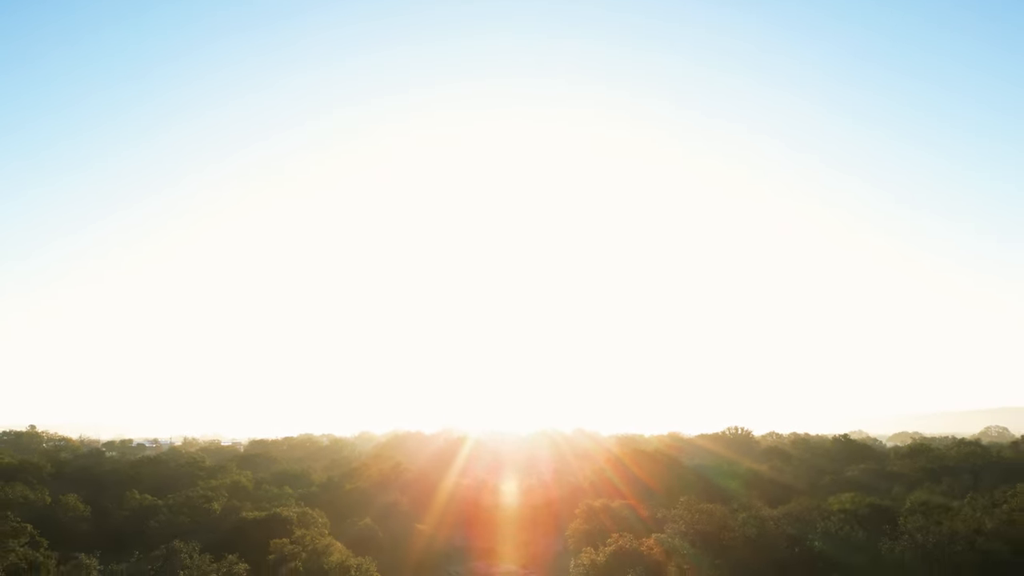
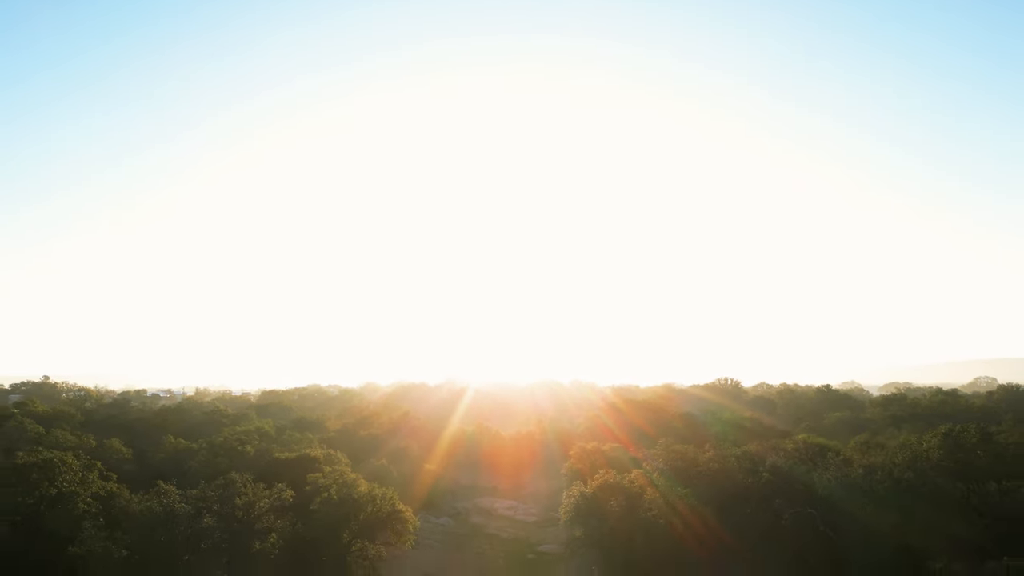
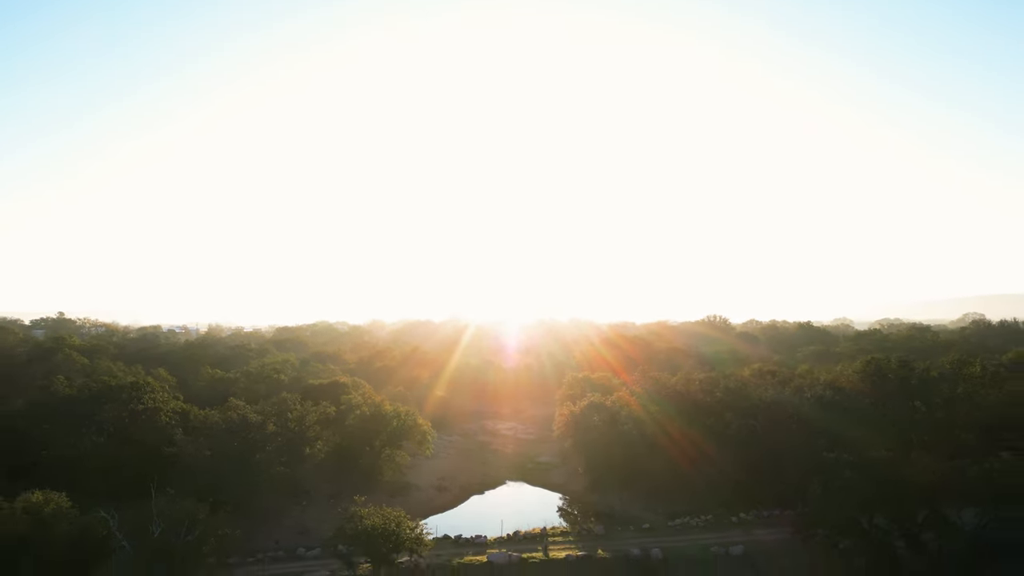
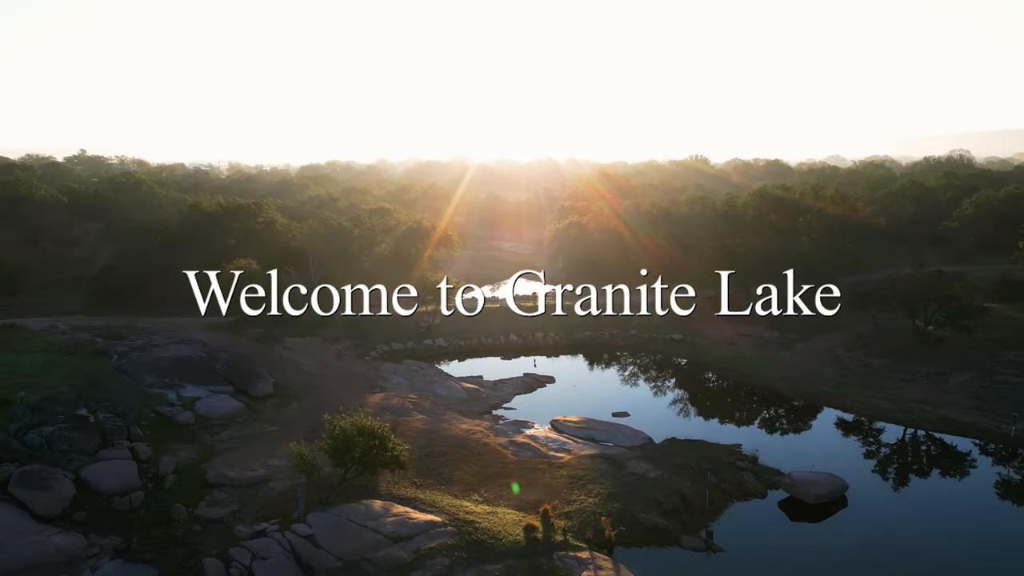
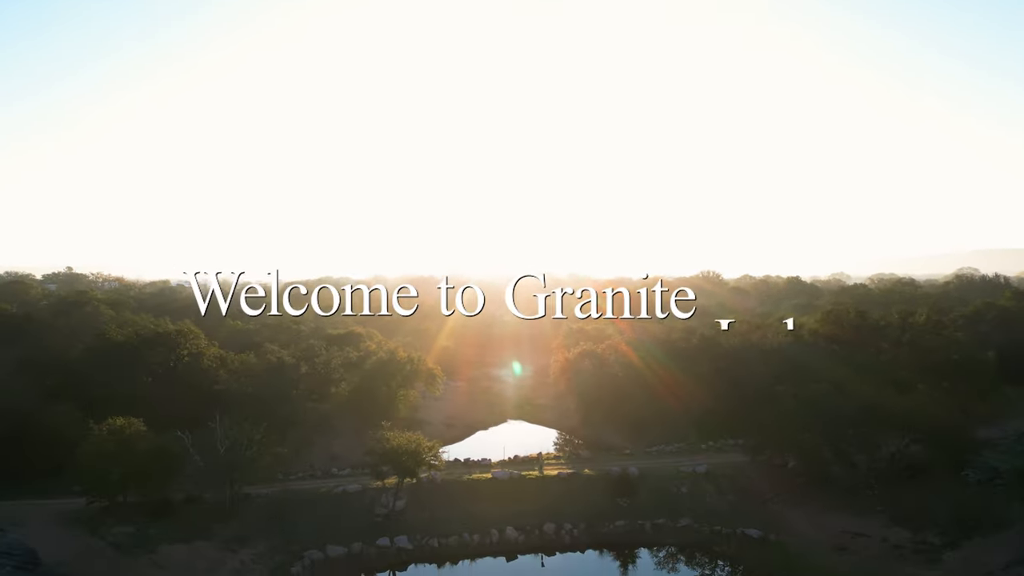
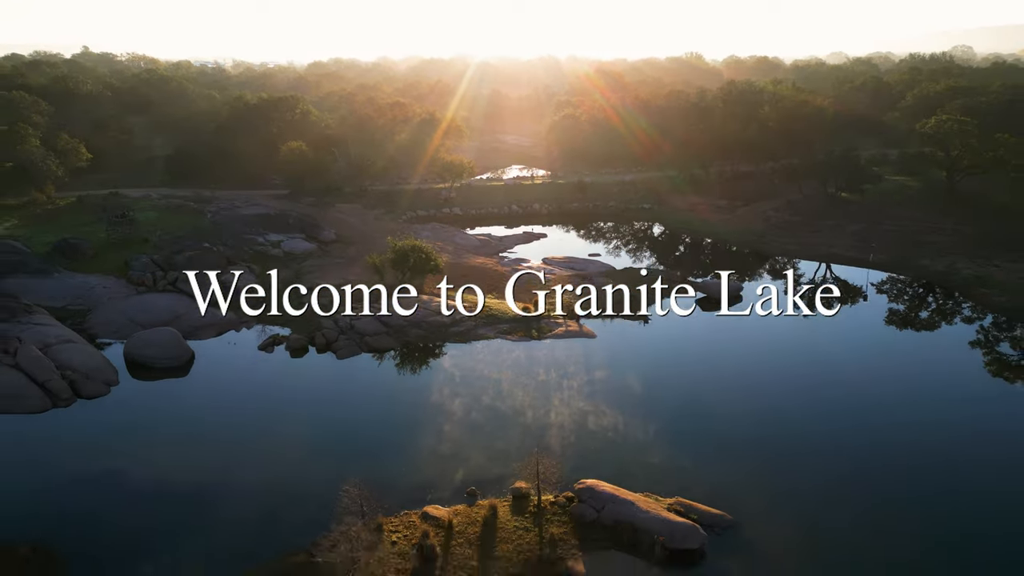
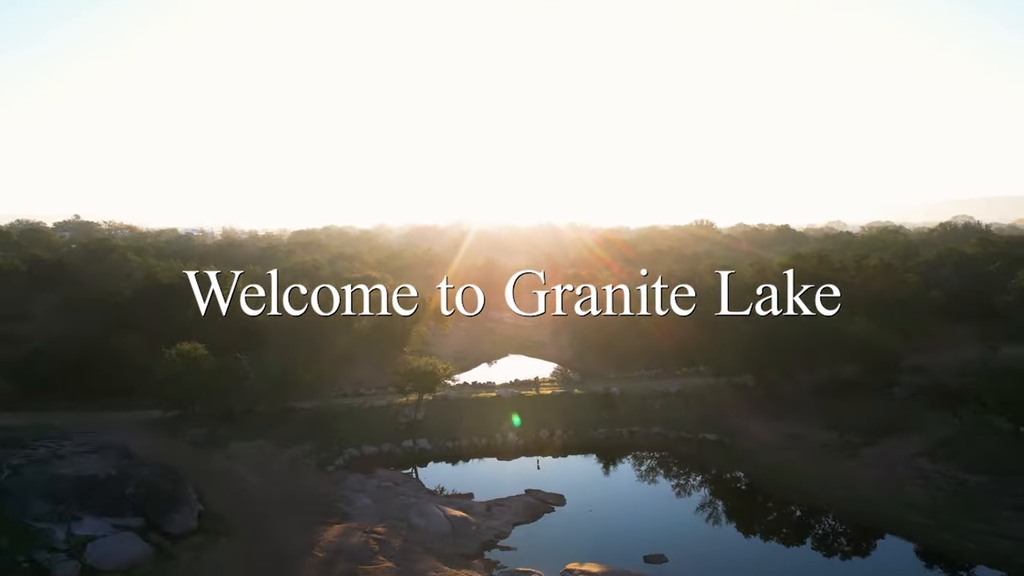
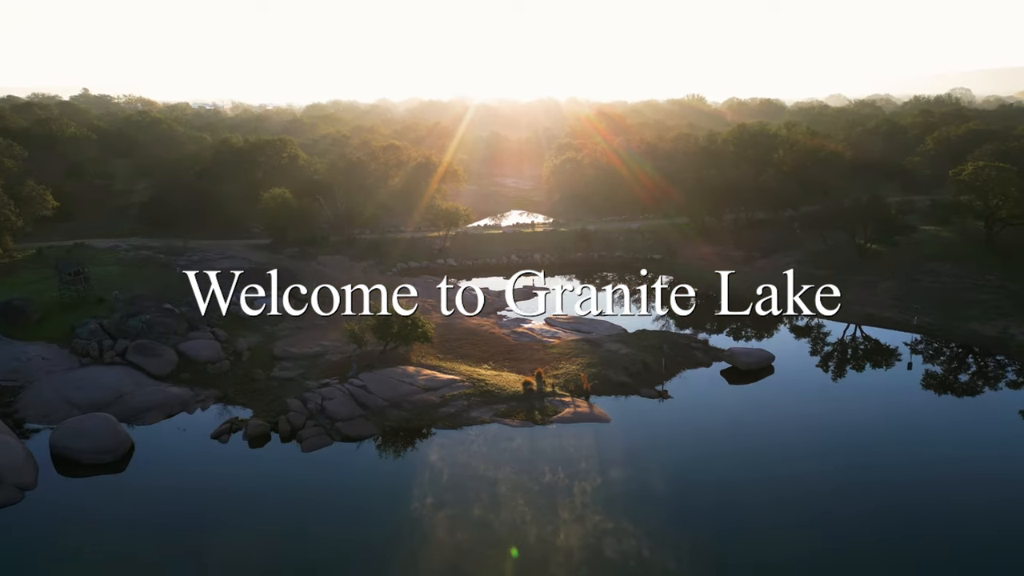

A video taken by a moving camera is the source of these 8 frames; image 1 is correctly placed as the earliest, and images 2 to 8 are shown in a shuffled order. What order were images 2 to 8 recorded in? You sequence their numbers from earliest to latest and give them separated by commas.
2, 3, 5, 7, 4, 8, 6
